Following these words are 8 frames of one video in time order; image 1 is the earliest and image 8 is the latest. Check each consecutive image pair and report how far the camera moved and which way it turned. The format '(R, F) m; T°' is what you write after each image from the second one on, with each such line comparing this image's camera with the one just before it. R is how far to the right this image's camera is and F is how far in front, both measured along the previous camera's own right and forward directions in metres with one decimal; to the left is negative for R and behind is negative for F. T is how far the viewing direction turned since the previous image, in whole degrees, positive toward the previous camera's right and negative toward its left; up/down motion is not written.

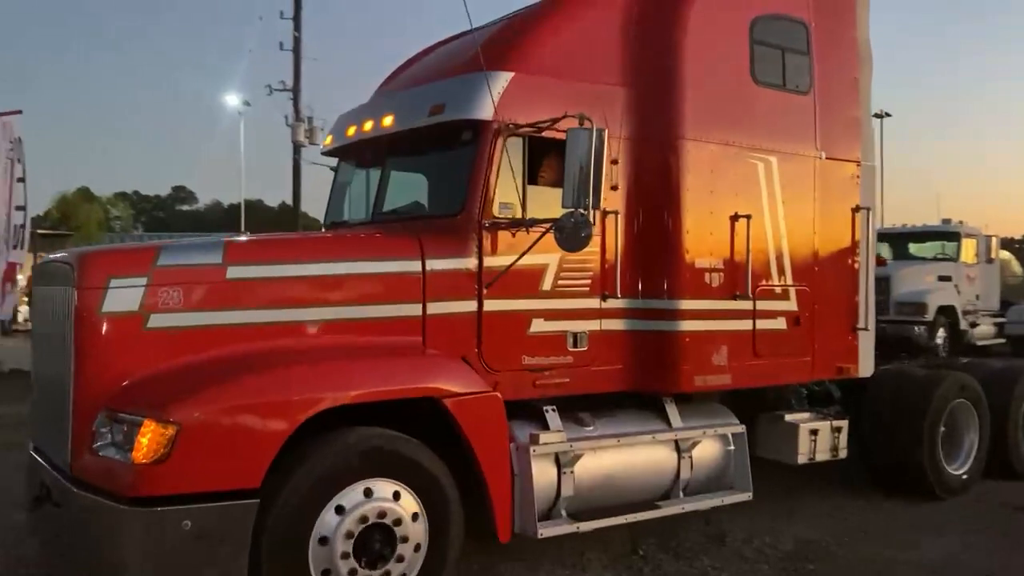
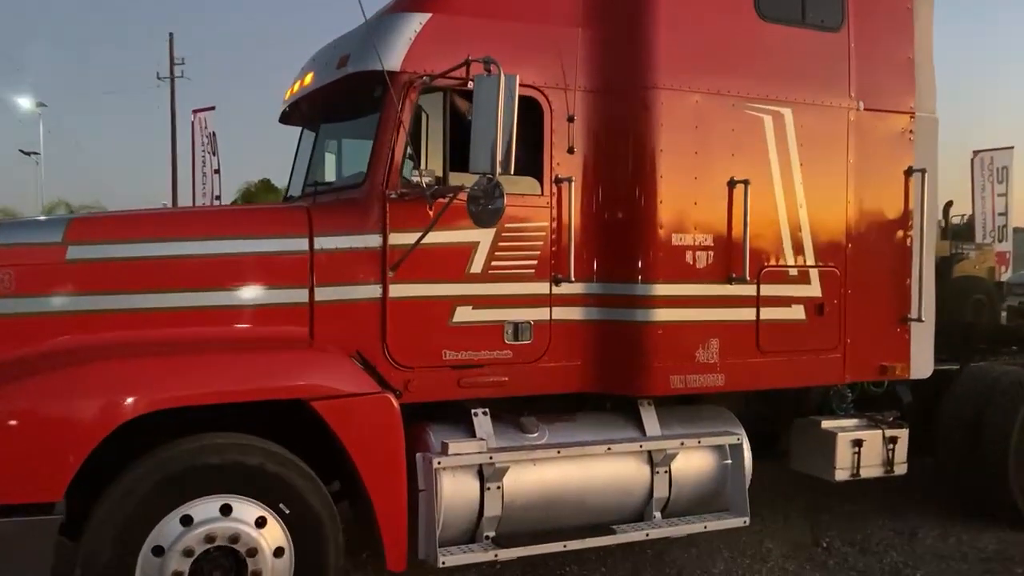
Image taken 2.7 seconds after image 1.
(+1.1, +0.9) m; -10°
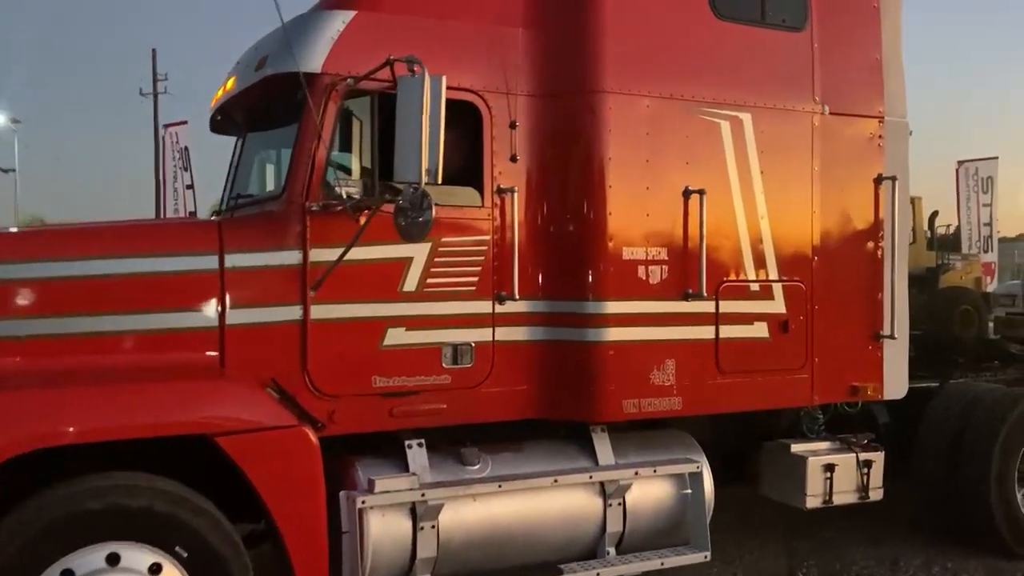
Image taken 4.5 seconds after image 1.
(+0.2, +0.3) m; +1°
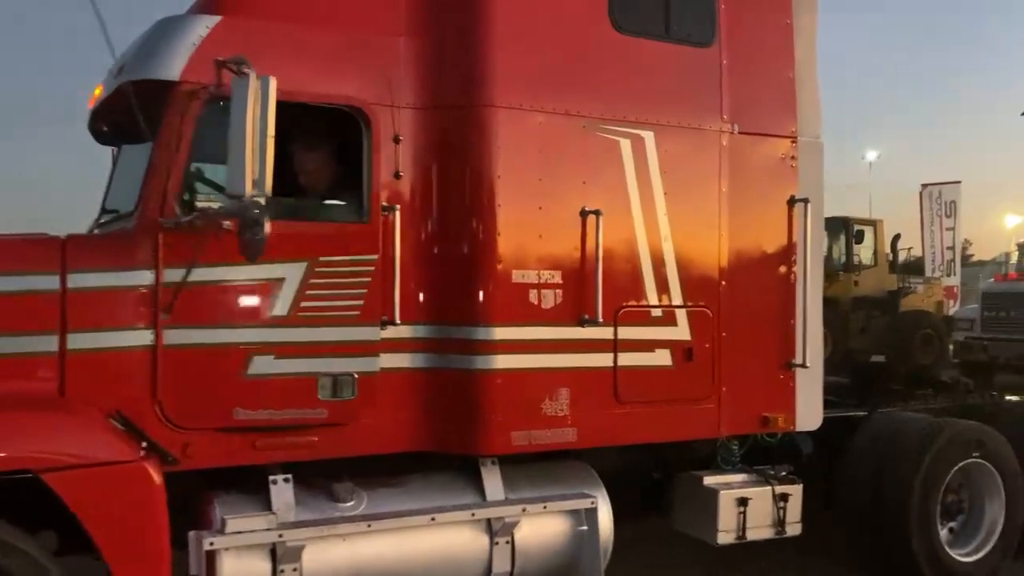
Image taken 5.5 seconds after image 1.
(+0.4, +0.2) m; +1°
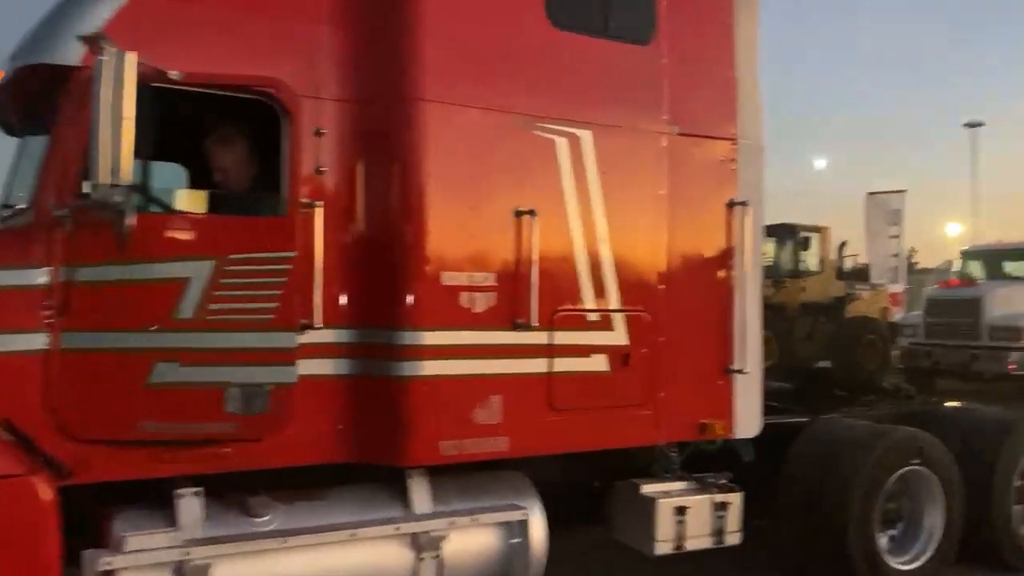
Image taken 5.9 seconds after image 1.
(+0.1, +0.2) m; +3°
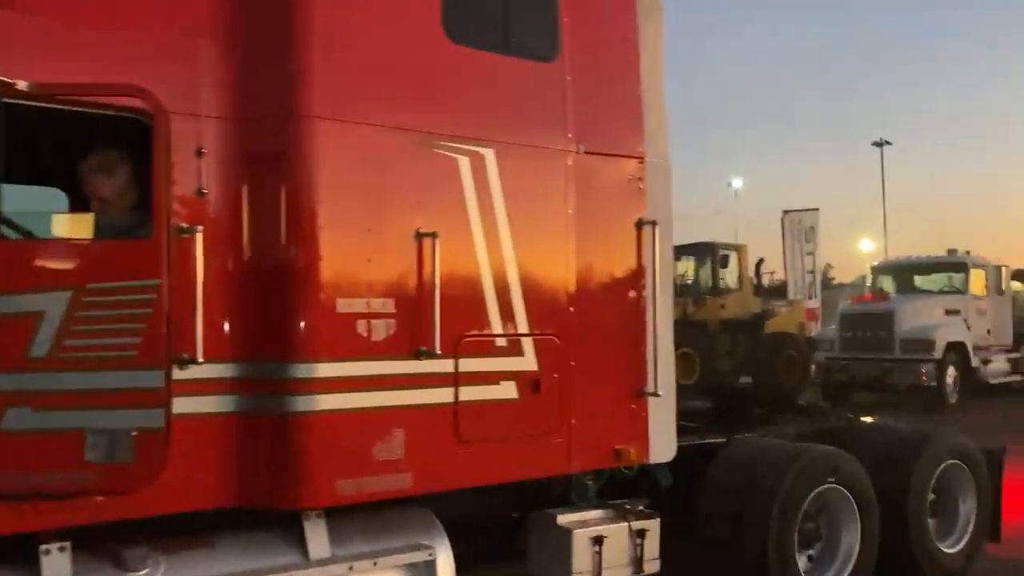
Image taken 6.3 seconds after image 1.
(+0.1, +0.2) m; +5°
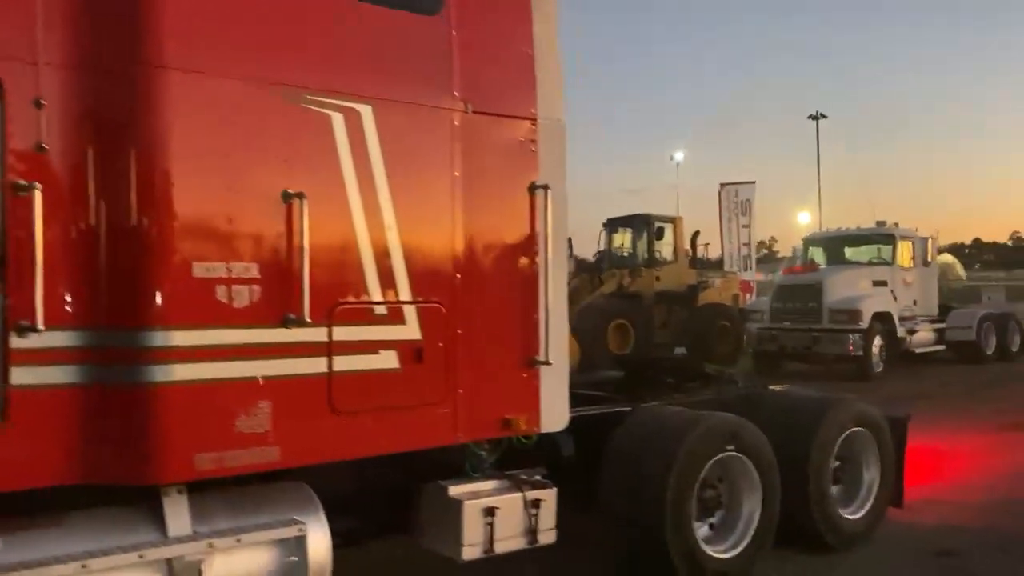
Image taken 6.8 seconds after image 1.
(+0.3, +0.1) m; +3°
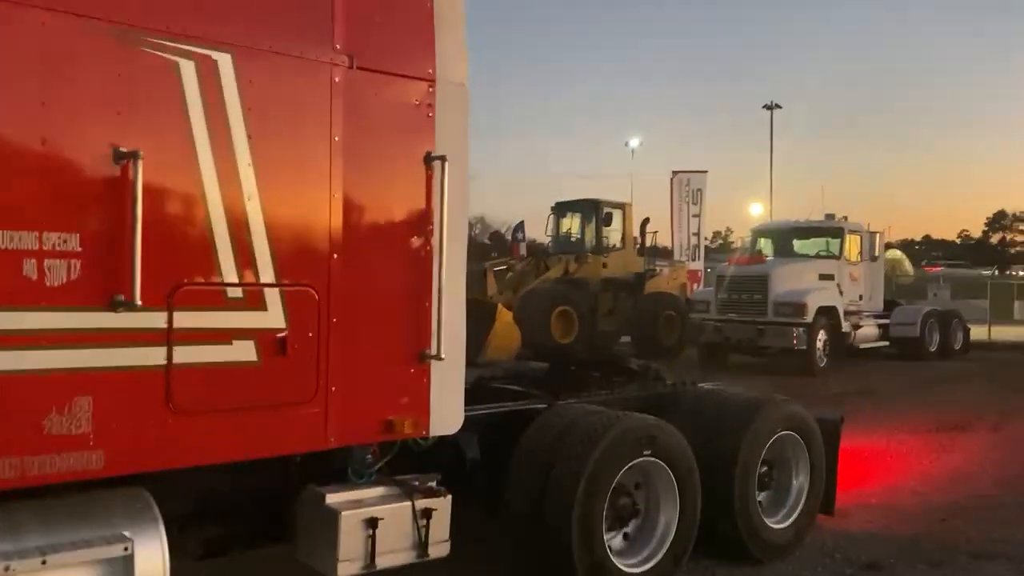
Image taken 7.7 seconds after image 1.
(+0.3, +0.5) m; +3°
